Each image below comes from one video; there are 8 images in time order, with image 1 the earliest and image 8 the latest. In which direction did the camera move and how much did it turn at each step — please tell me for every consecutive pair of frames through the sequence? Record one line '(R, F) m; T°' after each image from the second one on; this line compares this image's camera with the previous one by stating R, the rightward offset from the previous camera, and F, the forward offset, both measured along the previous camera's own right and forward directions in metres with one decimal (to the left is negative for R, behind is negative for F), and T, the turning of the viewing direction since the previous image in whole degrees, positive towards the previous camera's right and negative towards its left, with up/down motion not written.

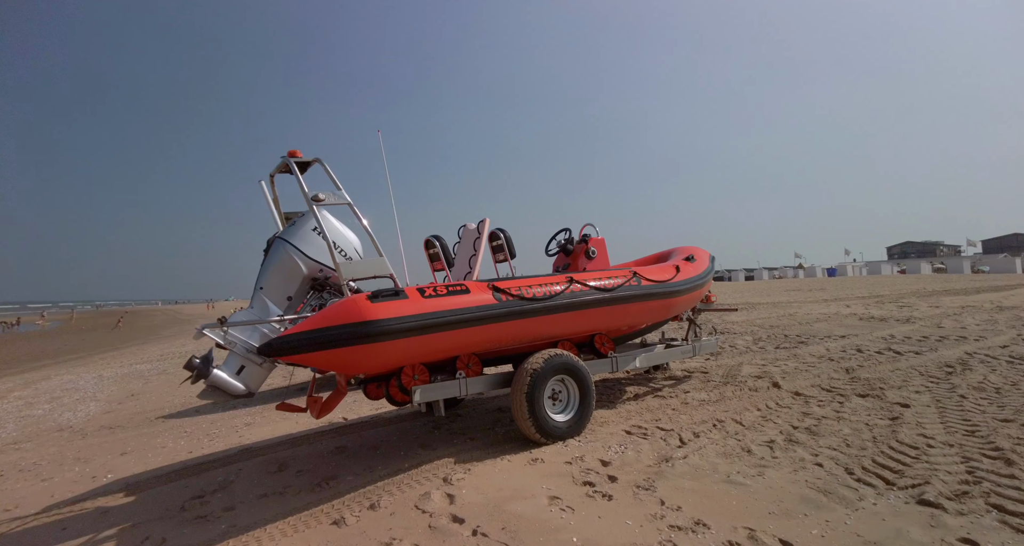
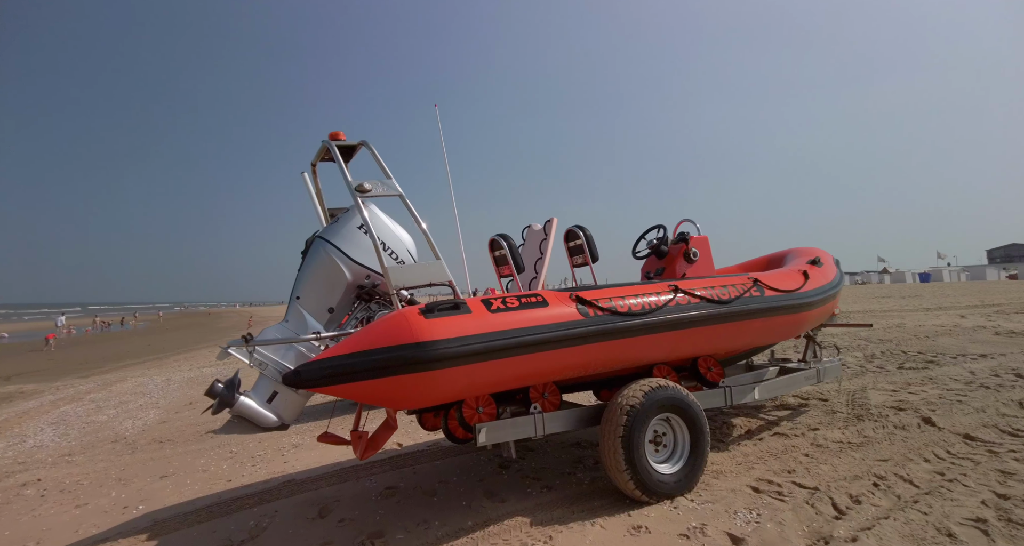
(-0.2, +0.9) m; -7°
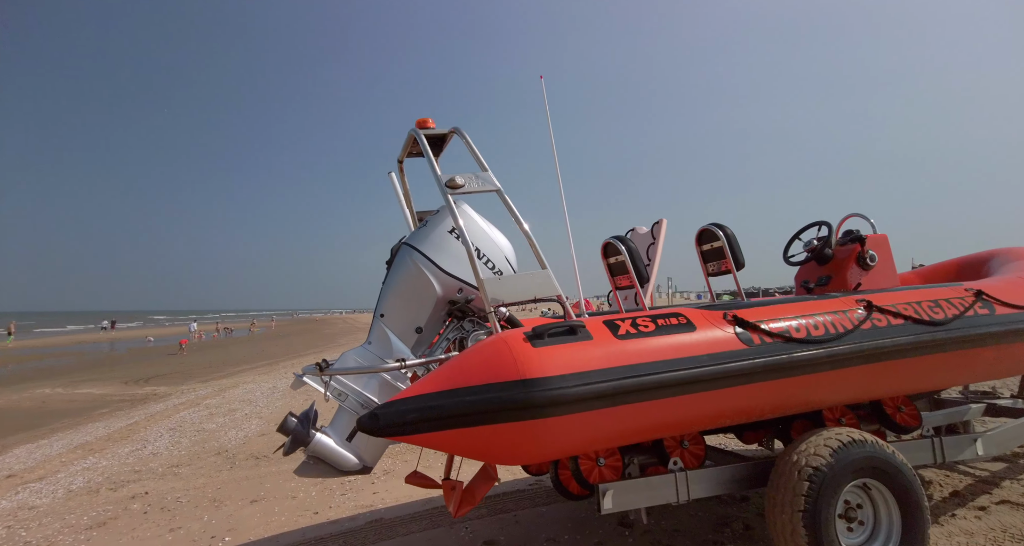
(-0.2, +0.7) m; -10°
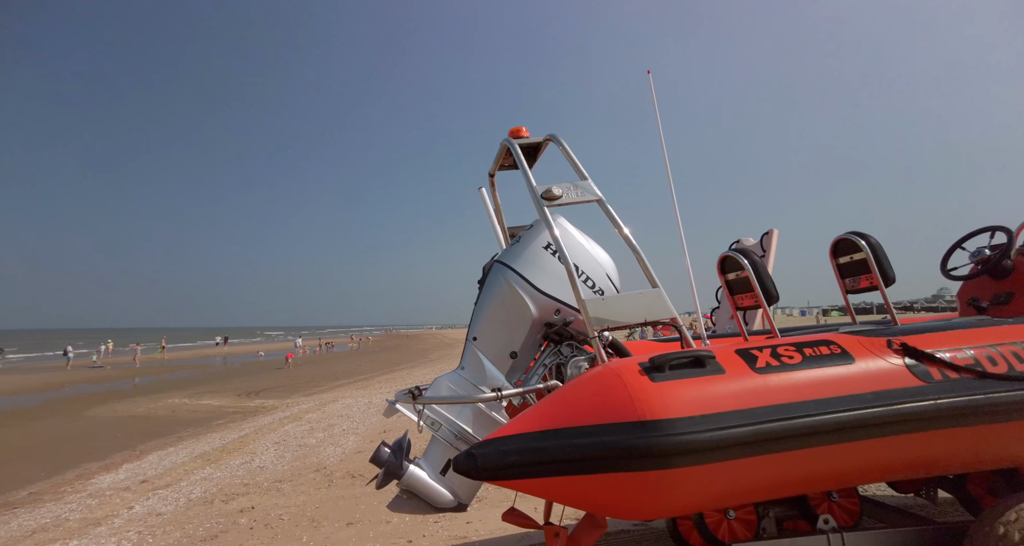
(-0.1, +0.3) m; -10°
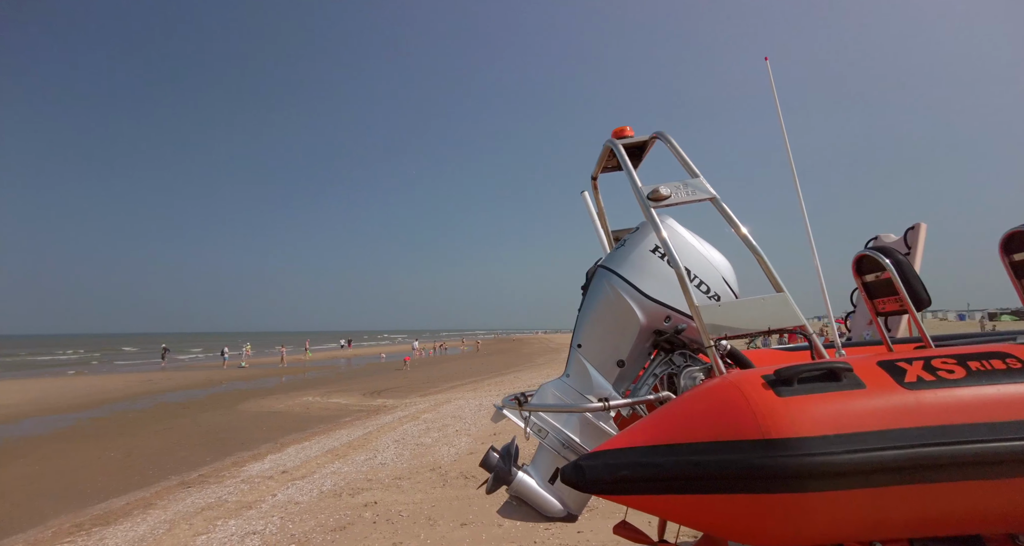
(0.0, 0.0) m; -12°
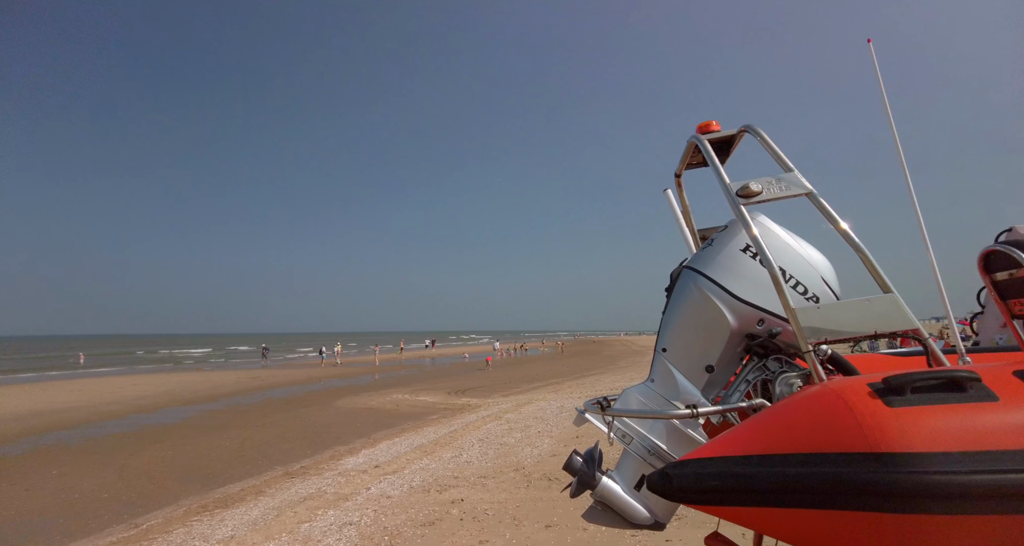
(0.0, 0.0) m; -9°
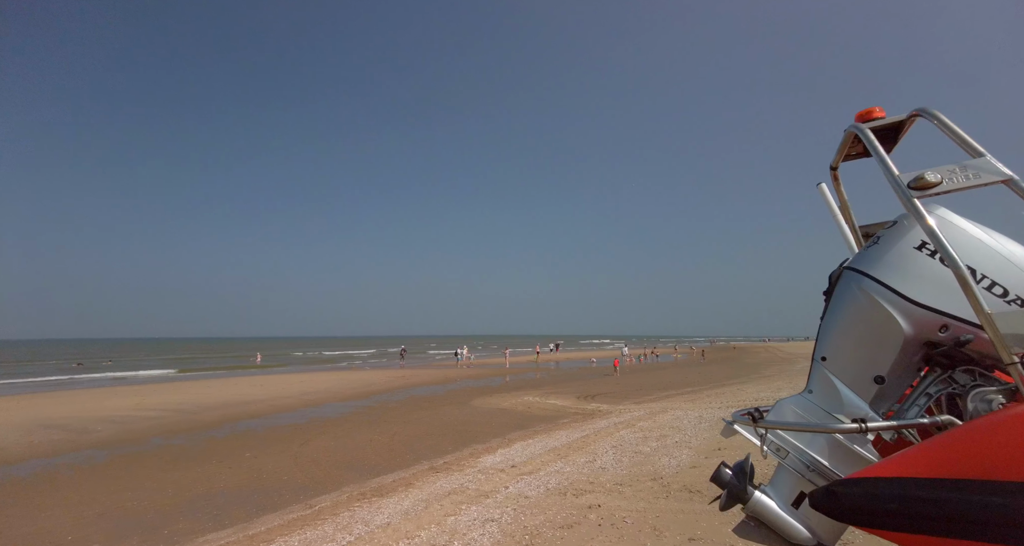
(-0.1, -0.1) m; -15°
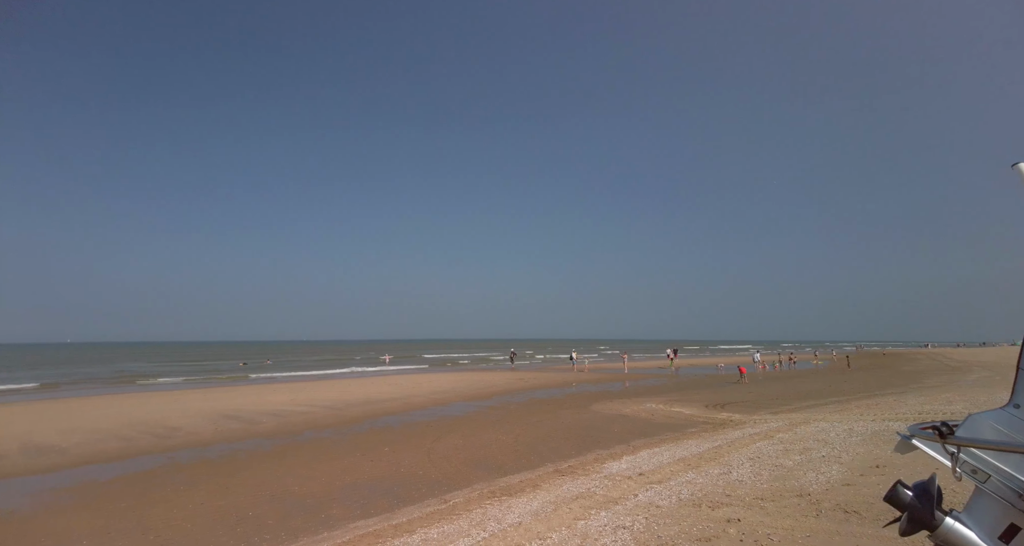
(-0.1, -0.1) m; -13°
